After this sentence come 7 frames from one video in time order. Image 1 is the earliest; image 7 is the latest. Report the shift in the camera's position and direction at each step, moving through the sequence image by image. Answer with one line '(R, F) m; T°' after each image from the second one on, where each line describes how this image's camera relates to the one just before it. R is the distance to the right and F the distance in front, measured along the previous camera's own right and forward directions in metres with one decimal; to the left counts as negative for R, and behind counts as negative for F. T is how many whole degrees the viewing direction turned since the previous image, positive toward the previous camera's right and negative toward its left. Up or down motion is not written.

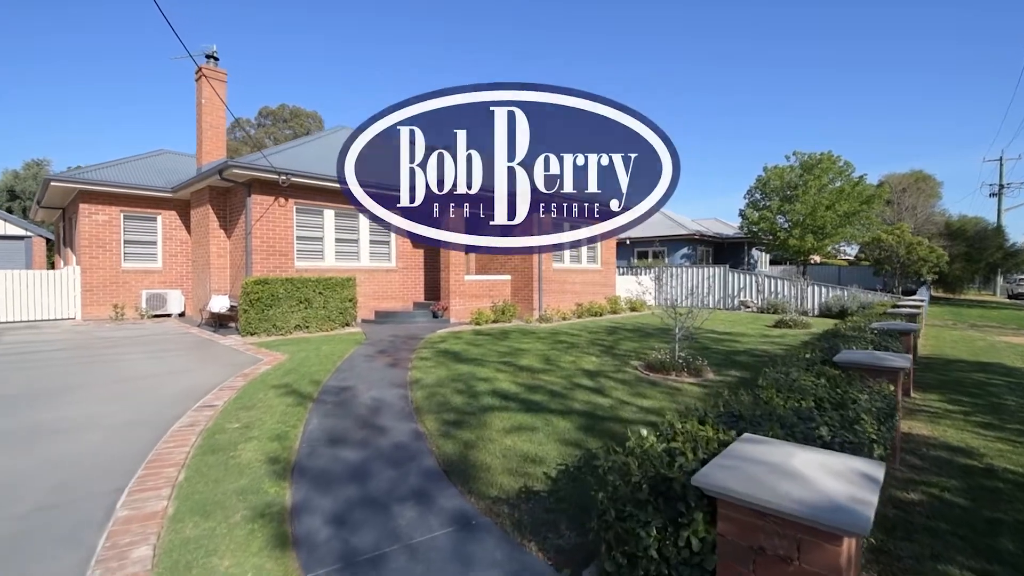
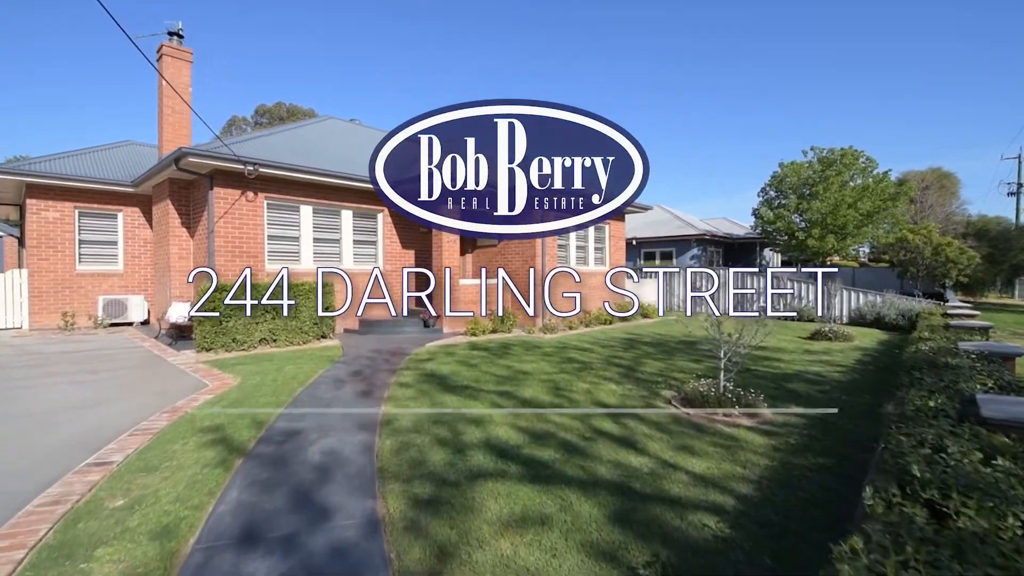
(0.0, +1.4) m; 0°
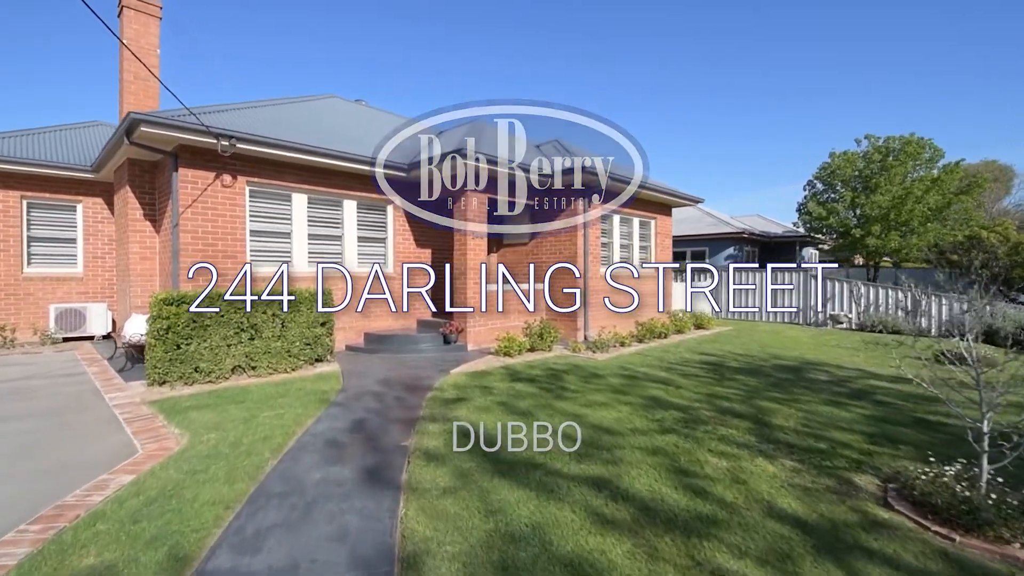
(-0.7, +2.1) m; -1°
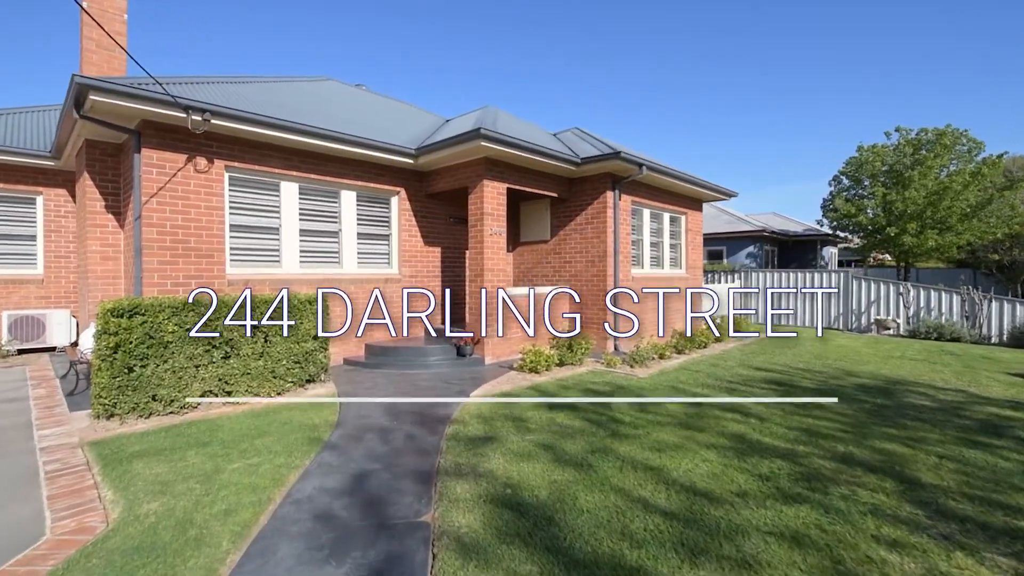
(-0.4, +1.2) m; 0°
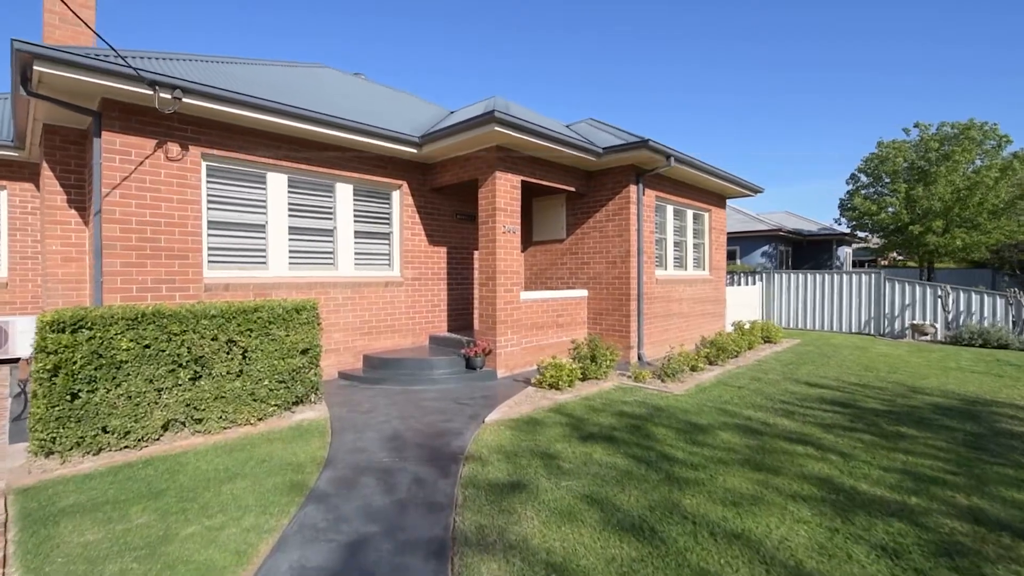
(-0.2, +0.8) m; 0°
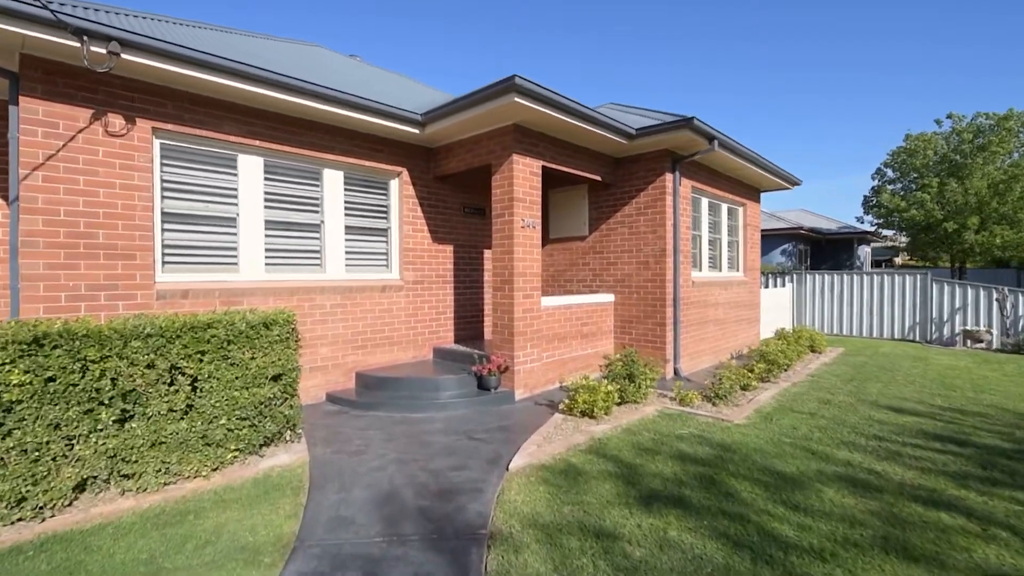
(-0.3, +1.1) m; 0°
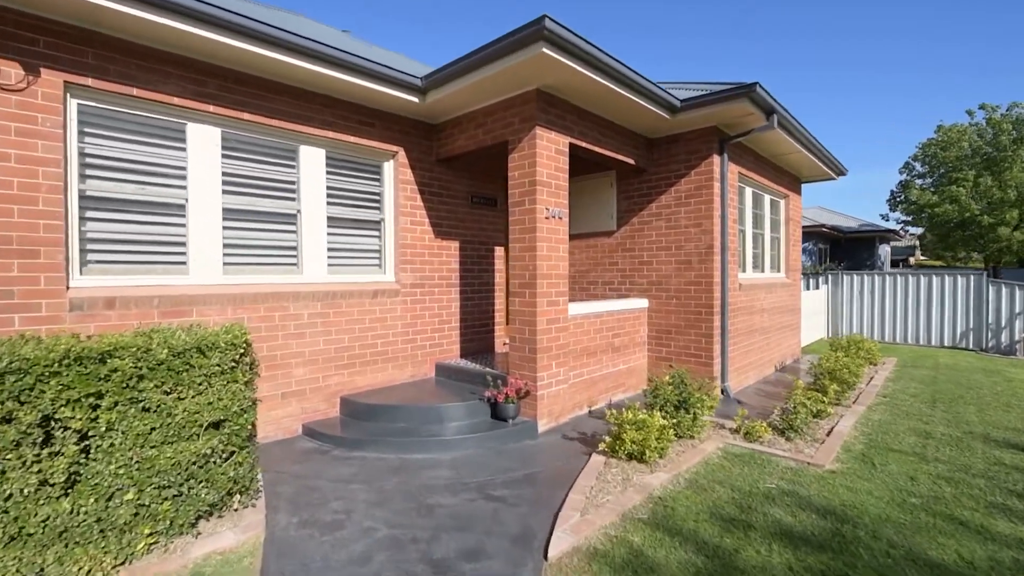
(-0.2, +1.1) m; 0°
